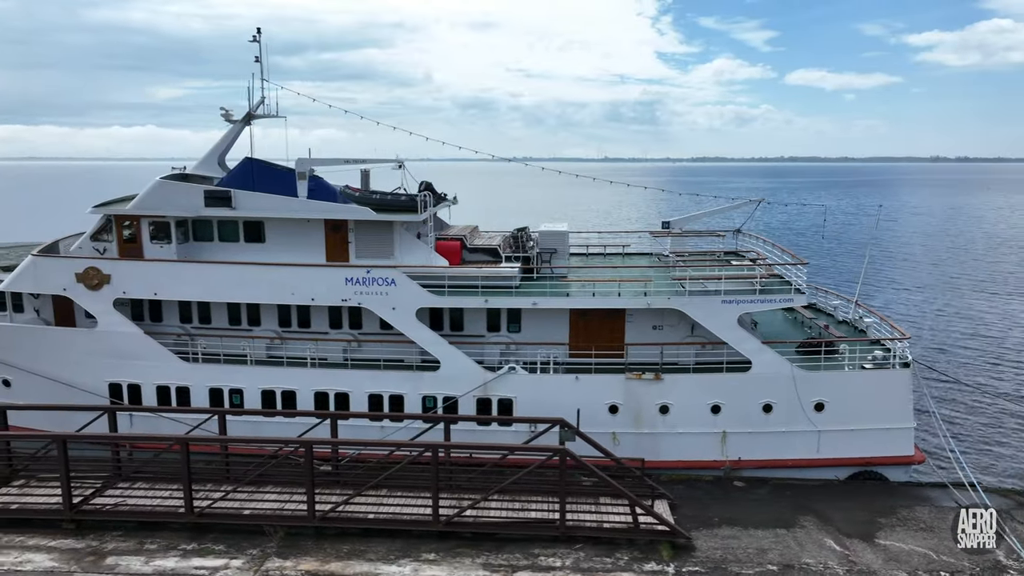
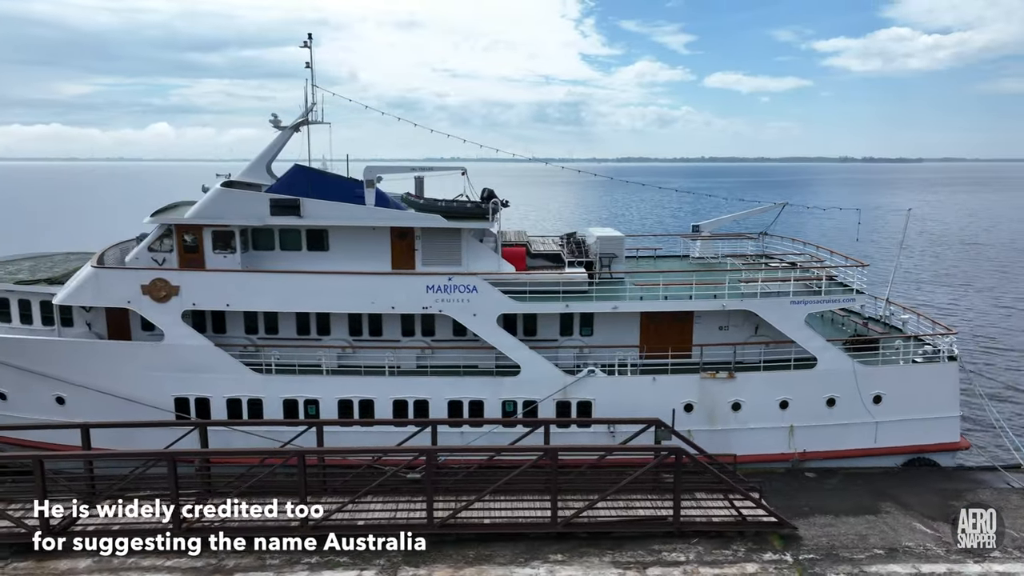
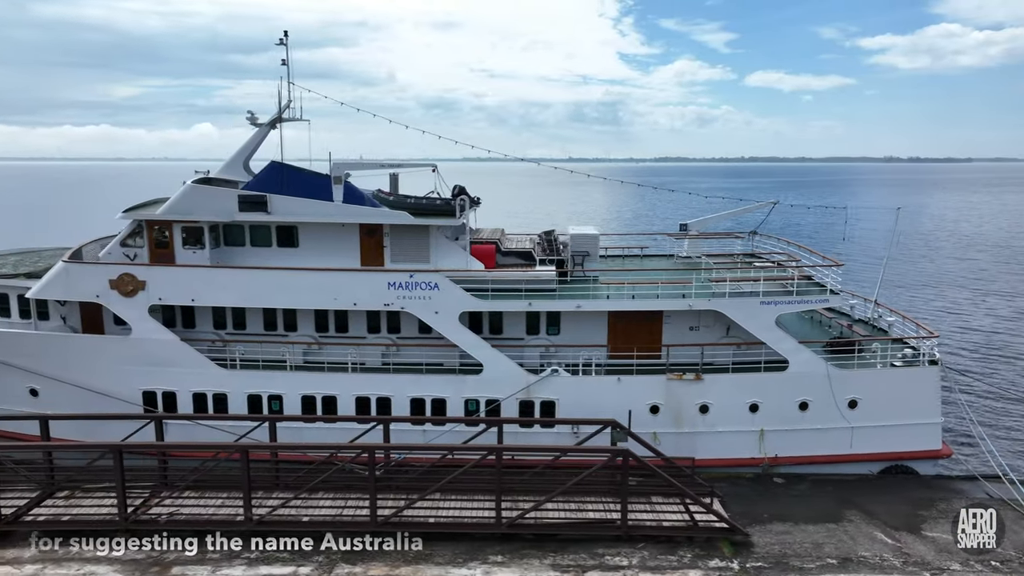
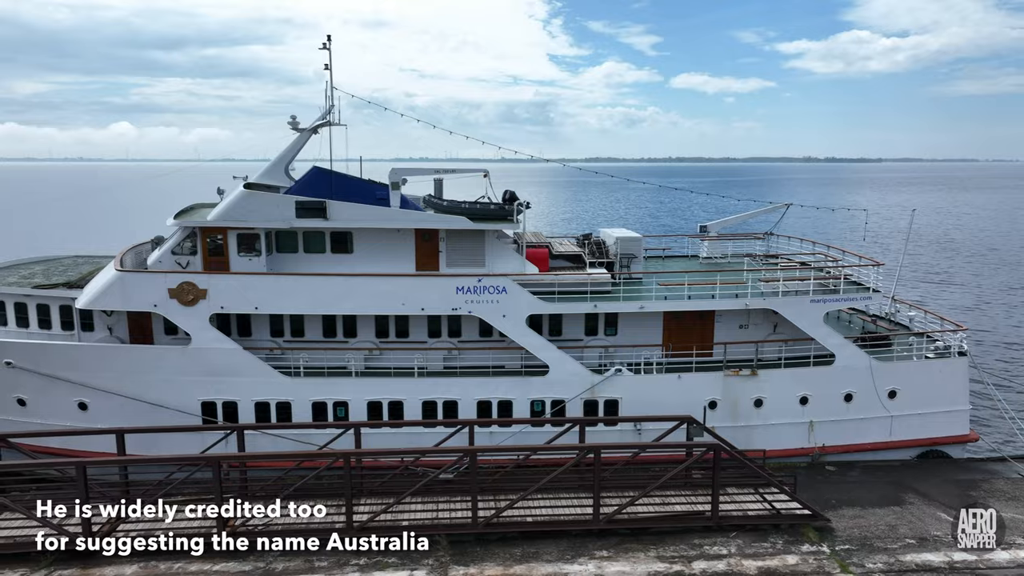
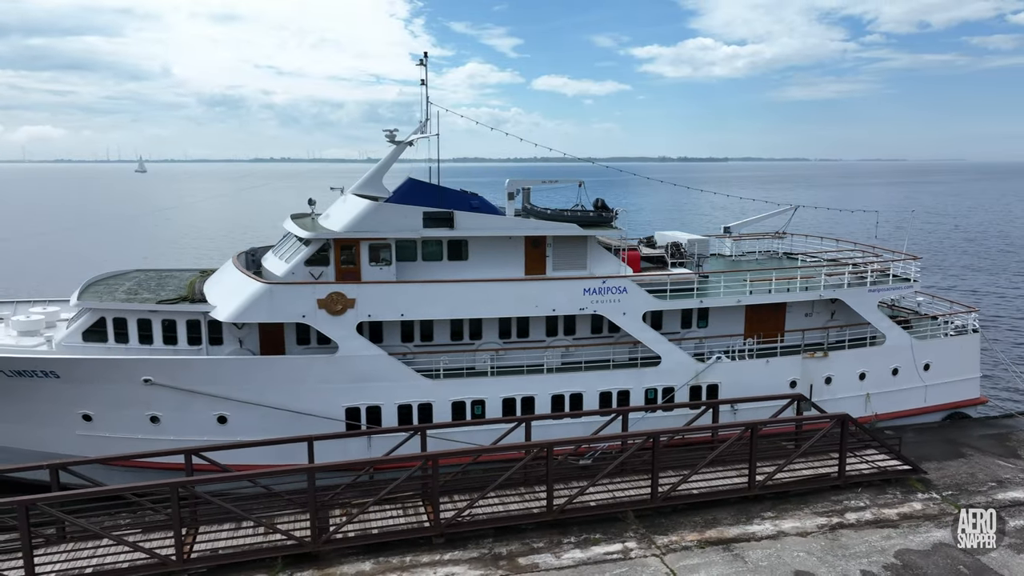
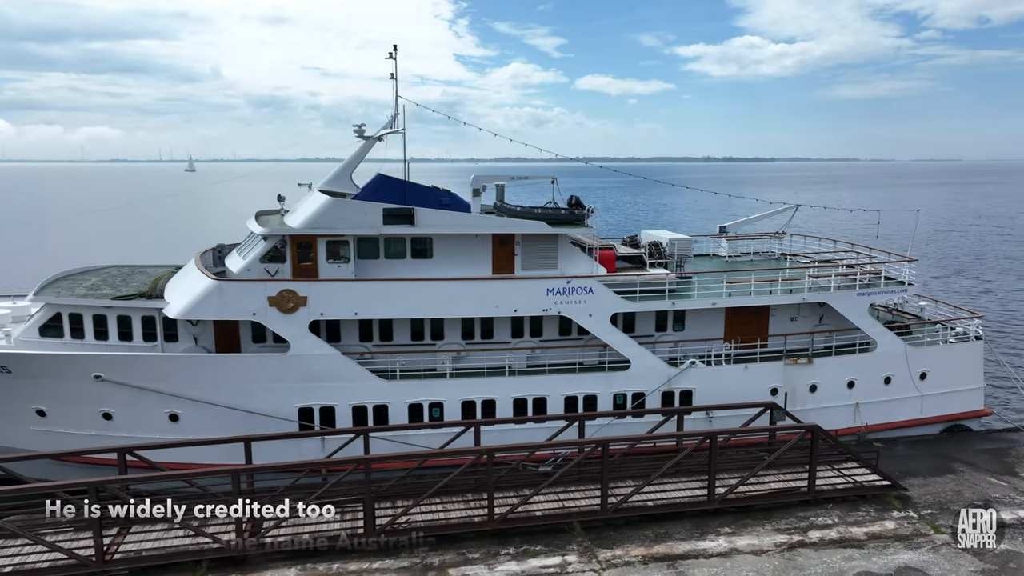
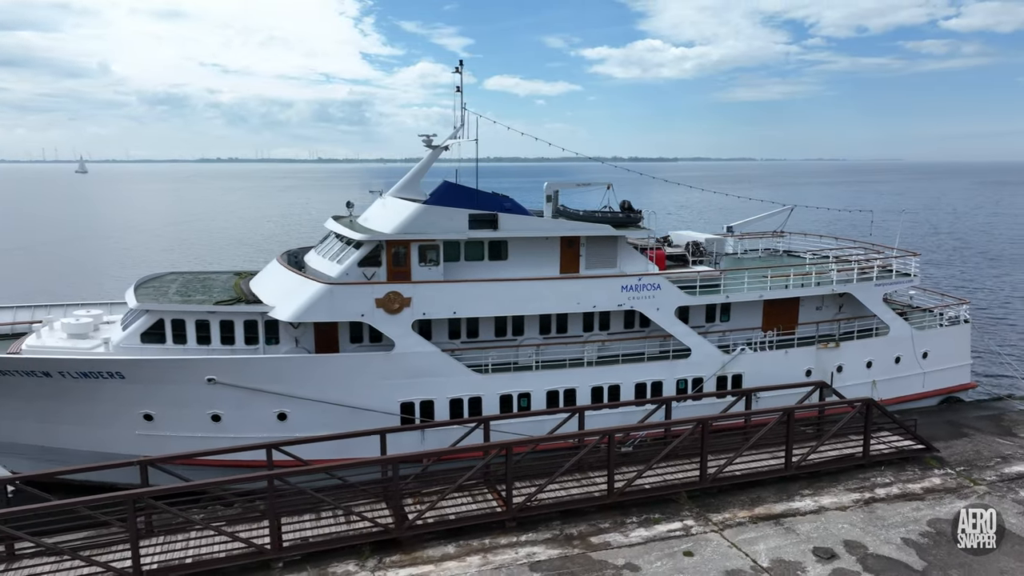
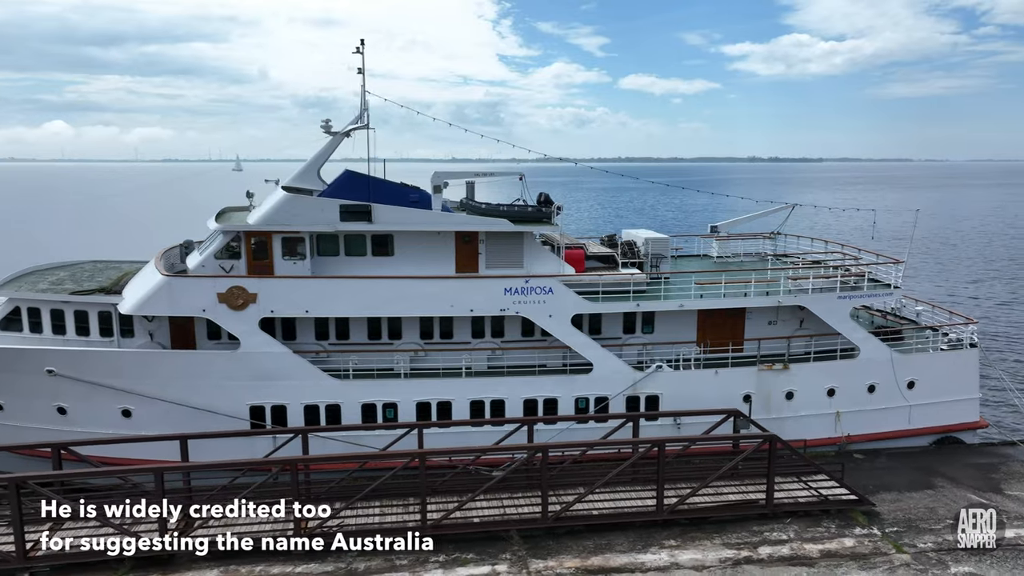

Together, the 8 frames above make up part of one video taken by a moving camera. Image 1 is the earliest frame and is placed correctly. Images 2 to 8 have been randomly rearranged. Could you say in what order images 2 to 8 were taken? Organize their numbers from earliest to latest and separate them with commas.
3, 2, 4, 8, 6, 5, 7
